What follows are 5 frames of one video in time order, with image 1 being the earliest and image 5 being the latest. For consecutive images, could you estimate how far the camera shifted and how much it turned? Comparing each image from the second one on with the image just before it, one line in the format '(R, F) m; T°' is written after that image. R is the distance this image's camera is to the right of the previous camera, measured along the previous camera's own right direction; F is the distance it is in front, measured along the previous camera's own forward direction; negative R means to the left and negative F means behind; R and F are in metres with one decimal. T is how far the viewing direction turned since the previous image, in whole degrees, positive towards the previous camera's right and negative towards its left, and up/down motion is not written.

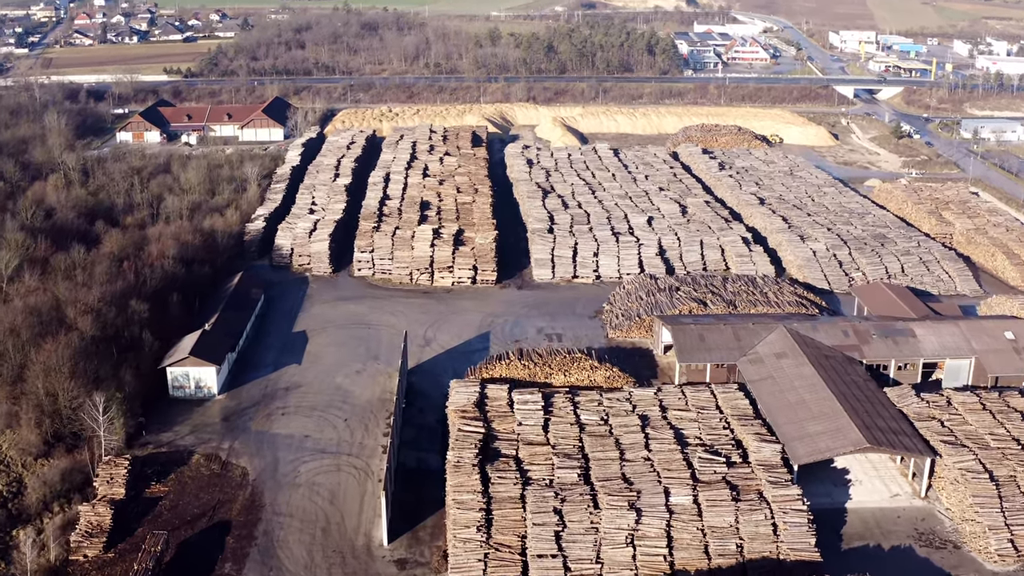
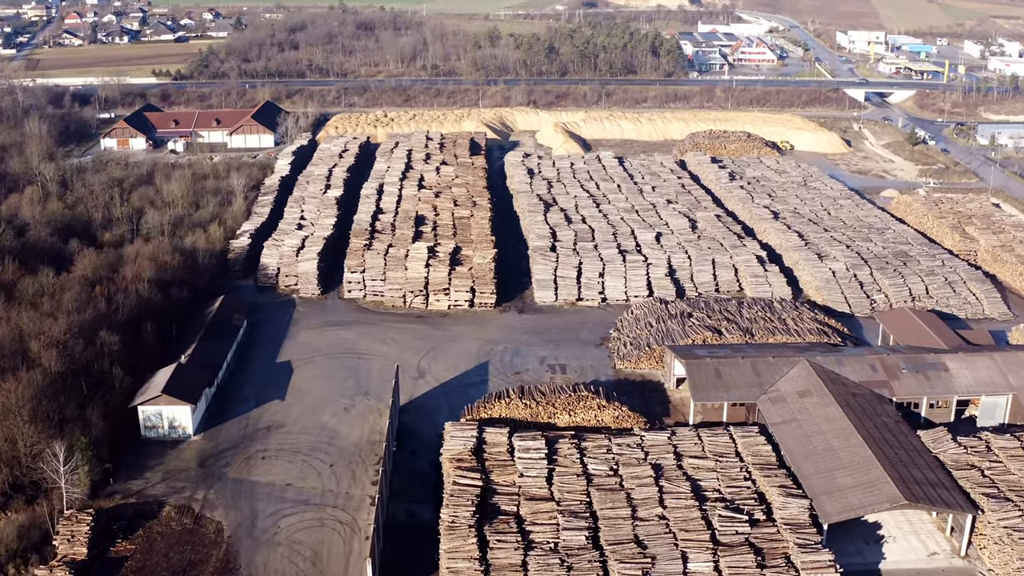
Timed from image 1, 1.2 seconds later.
(0.0, +1.8) m; 0°
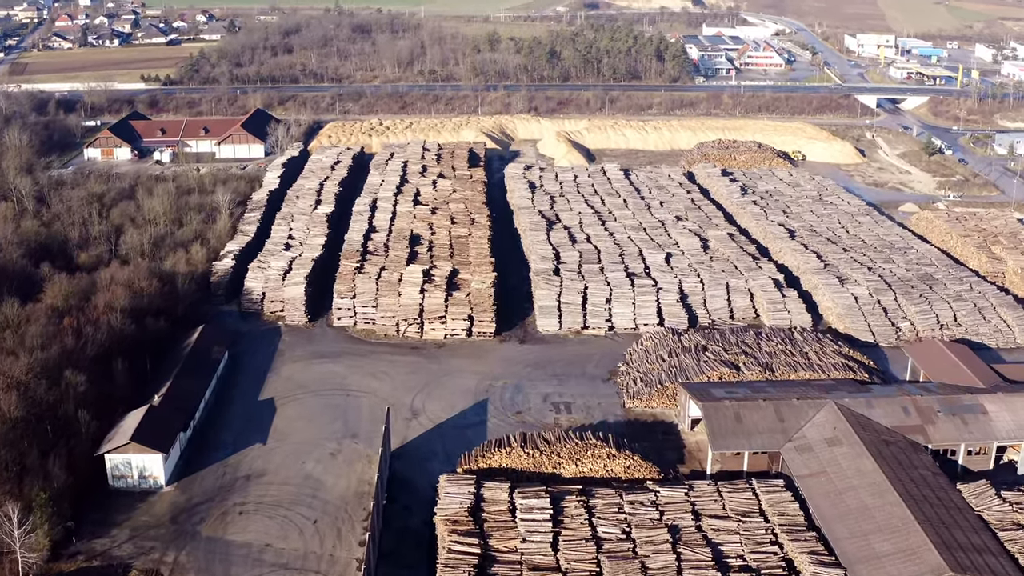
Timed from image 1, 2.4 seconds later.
(0.0, +1.8) m; 0°
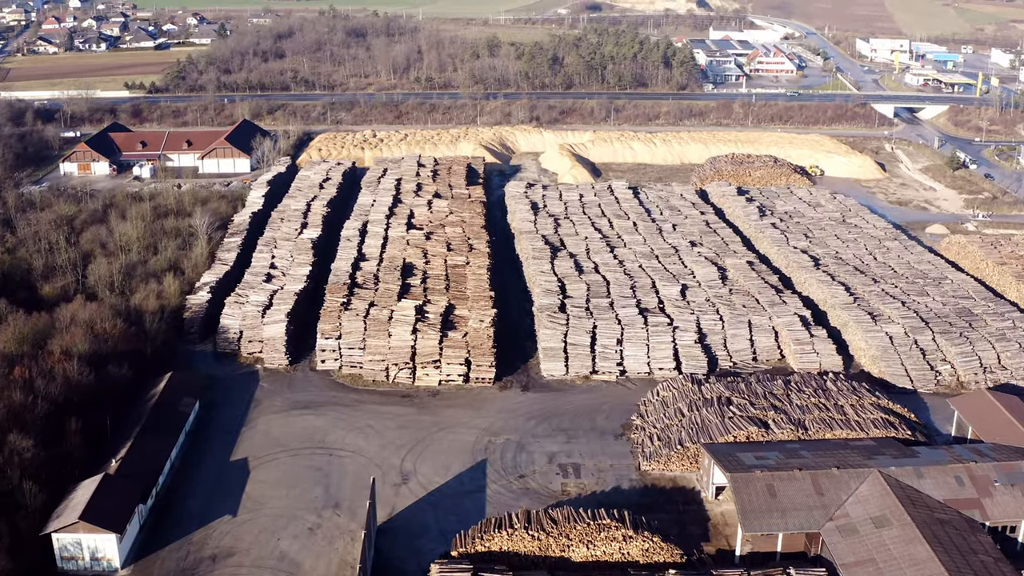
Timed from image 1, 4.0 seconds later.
(-0.1, +2.4) m; 0°
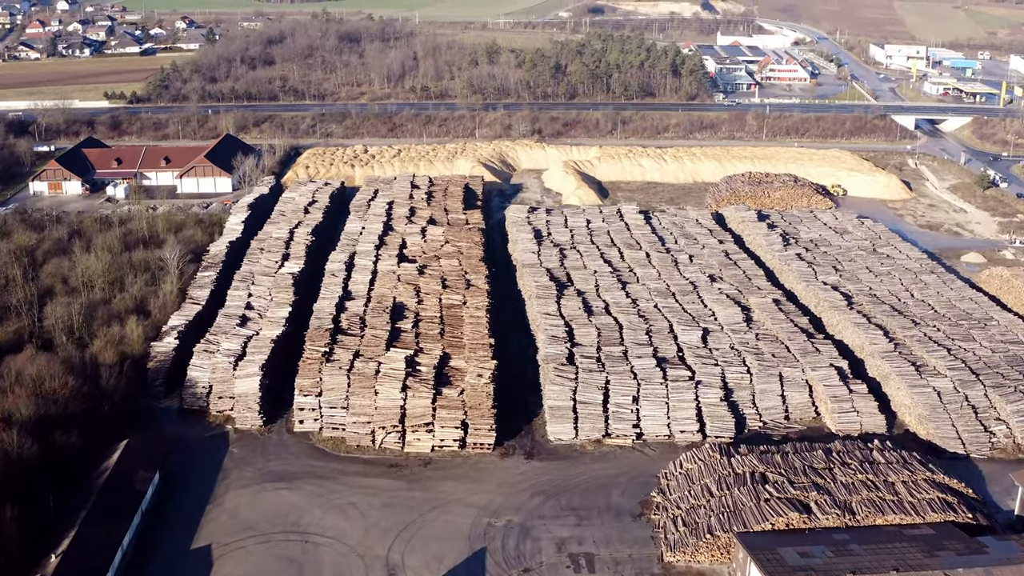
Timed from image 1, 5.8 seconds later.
(-0.1, +2.6) m; 0°
